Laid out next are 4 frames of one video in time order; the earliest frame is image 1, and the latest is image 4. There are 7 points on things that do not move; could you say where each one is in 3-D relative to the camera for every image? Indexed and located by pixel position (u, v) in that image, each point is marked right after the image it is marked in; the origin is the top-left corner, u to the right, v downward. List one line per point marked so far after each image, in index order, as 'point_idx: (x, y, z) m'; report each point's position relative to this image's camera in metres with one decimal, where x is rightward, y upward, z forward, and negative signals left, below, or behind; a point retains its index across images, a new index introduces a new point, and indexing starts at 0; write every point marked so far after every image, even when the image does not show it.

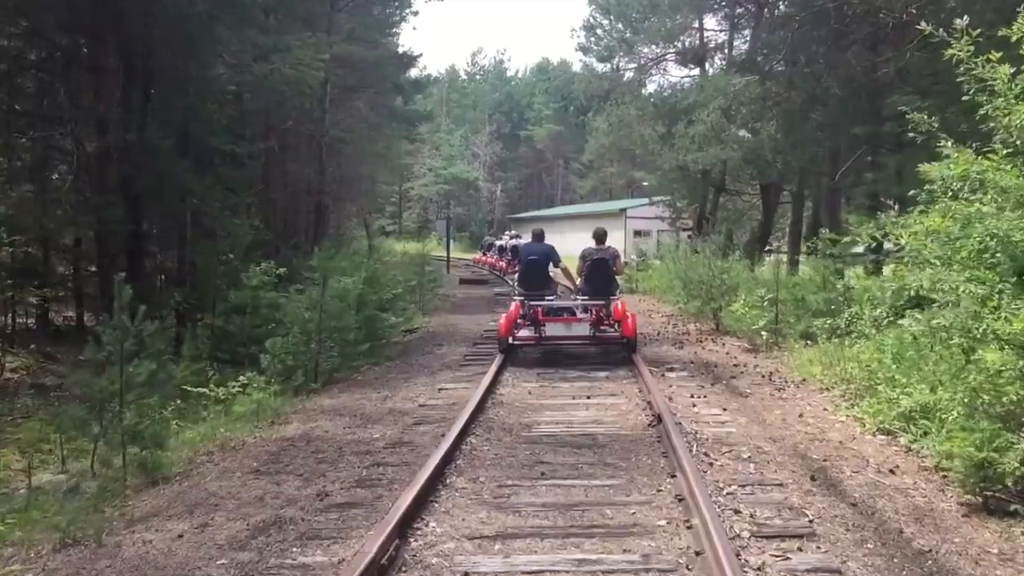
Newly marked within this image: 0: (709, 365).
0: (+2.4, -0.9, +12.0) m
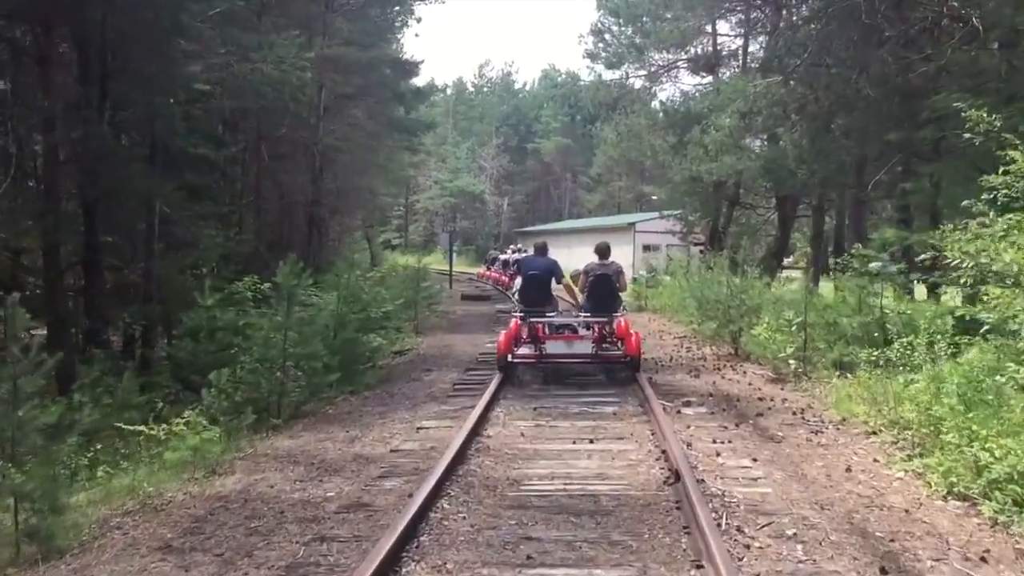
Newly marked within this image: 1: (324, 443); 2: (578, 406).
0: (+2.3, -1.2, +10.5) m
1: (-1.6, -1.3, +8.5) m
2: (+0.7, -1.2, +10.1) m
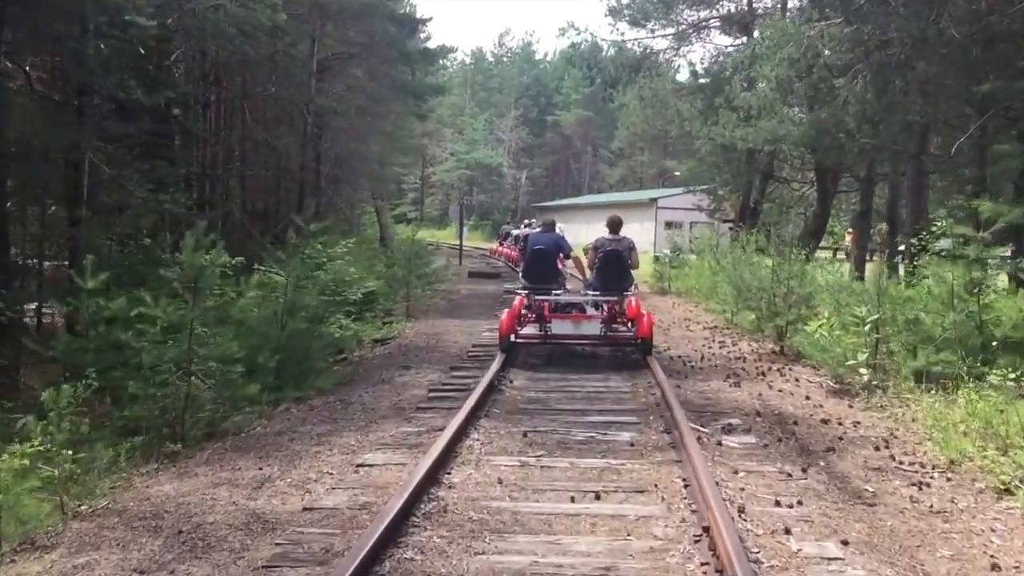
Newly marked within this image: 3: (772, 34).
0: (+2.2, -1.1, +7.9) m
1: (-1.8, -1.2, +6.0) m
2: (+0.5, -1.1, +7.6) m
3: (+3.9, +3.9, +14.9) m
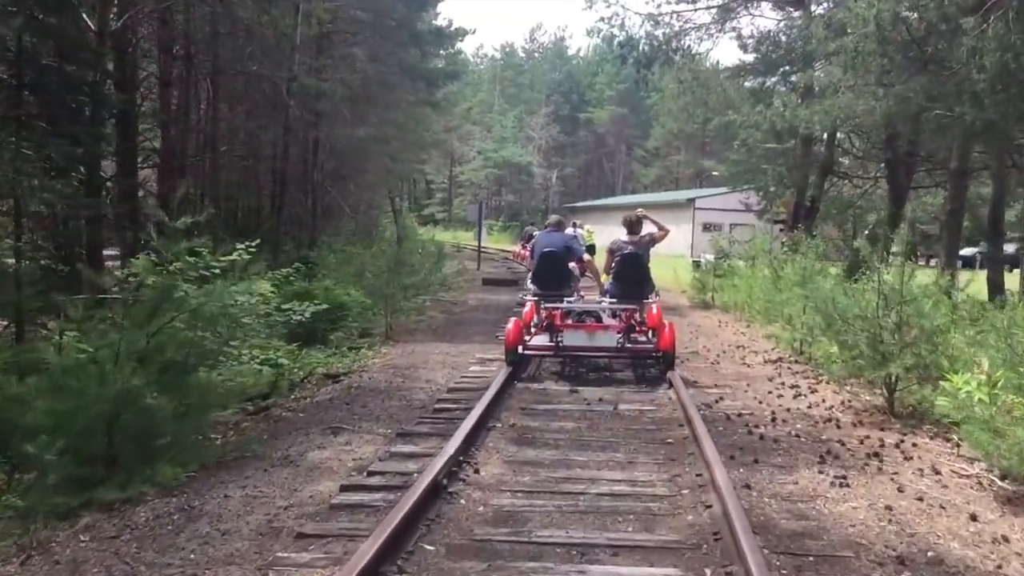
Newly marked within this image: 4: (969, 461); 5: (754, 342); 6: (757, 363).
0: (+1.9, -1.3, +4.2) m
1: (-2.1, -1.4, +2.4) m
2: (+0.3, -1.3, +3.9) m
3: (+3.9, +3.6, +11.1) m
4: (+2.9, -1.1, +6.4) m
5: (+3.2, -0.7, +13.3) m
6: (+2.8, -0.8, +11.4) m
